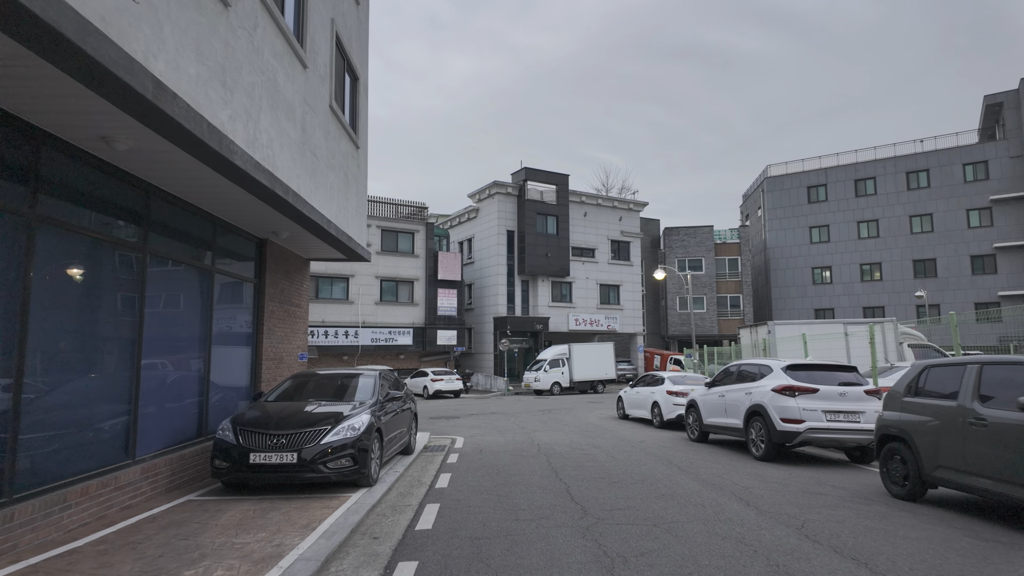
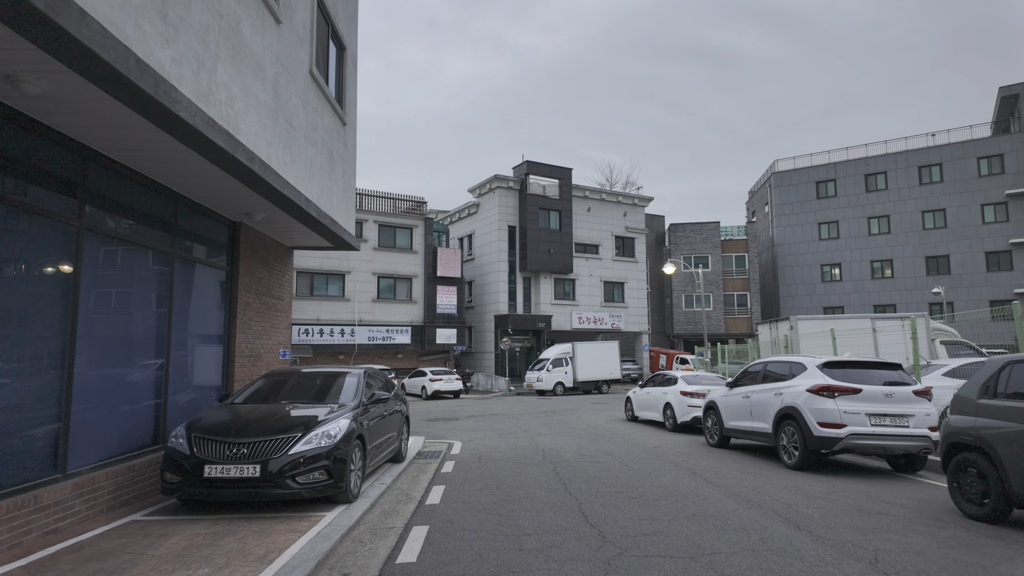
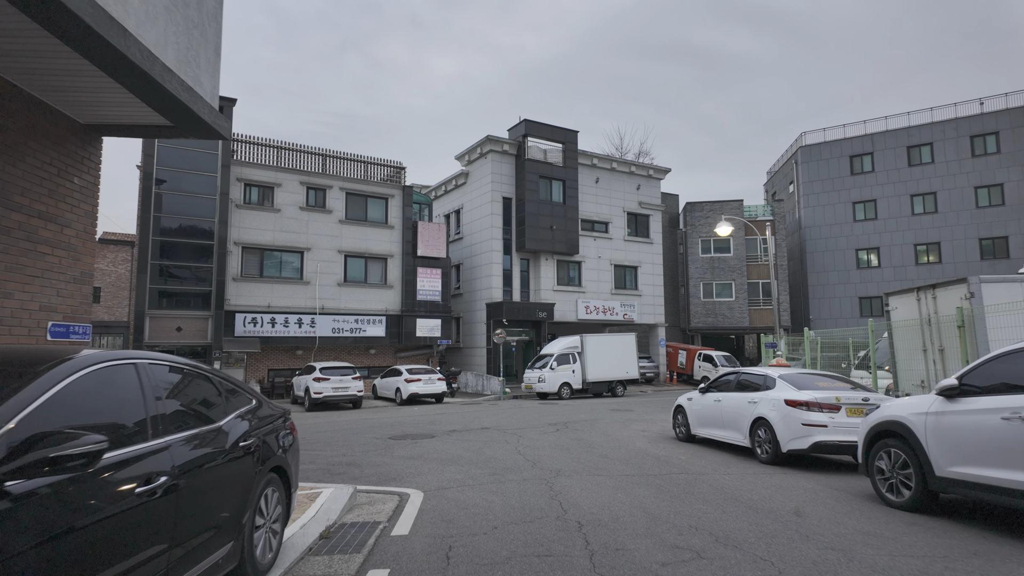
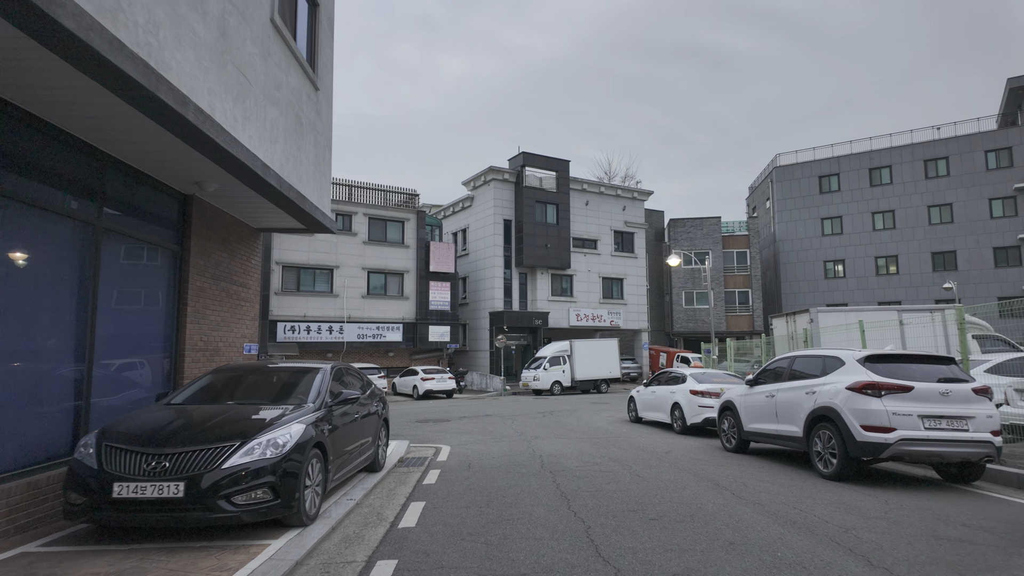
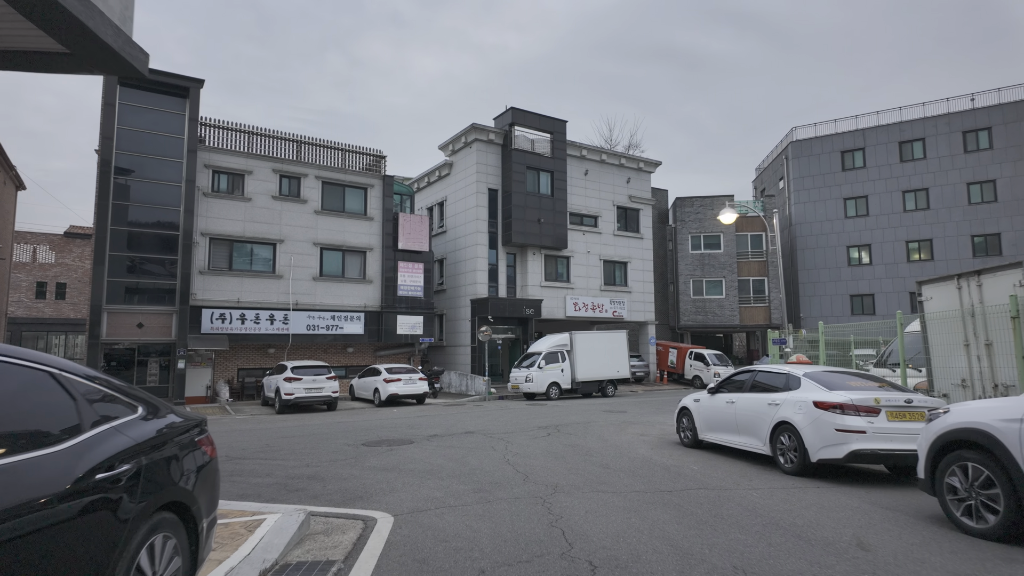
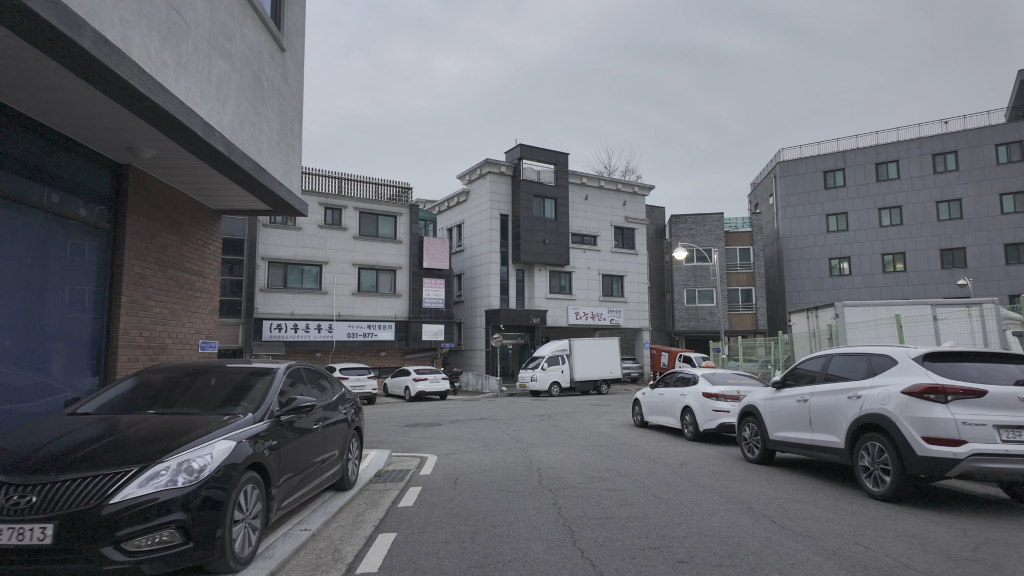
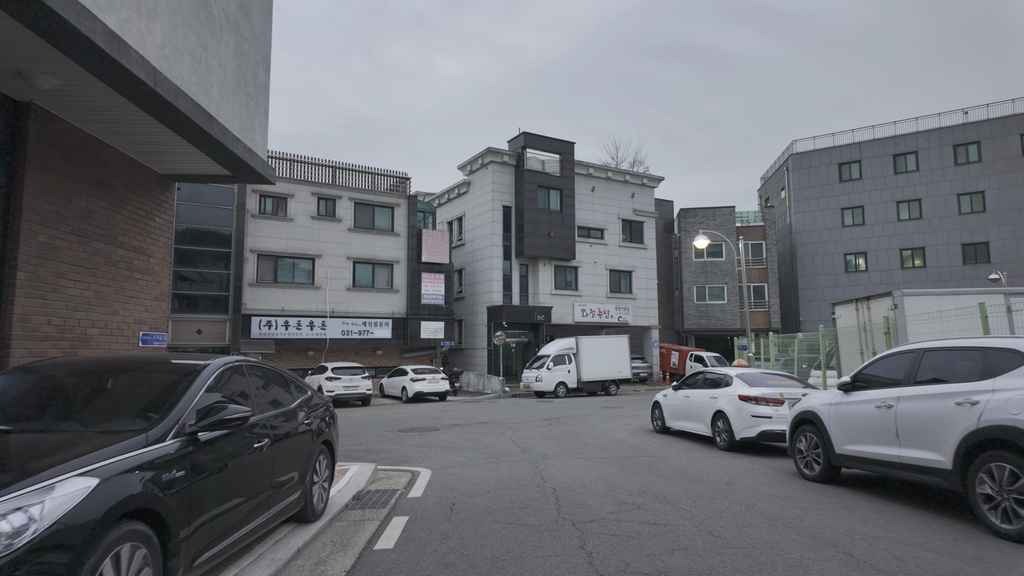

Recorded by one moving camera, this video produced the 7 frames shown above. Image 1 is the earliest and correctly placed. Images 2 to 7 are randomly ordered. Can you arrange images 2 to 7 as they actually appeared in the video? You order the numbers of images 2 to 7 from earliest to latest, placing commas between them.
2, 4, 6, 7, 3, 5
